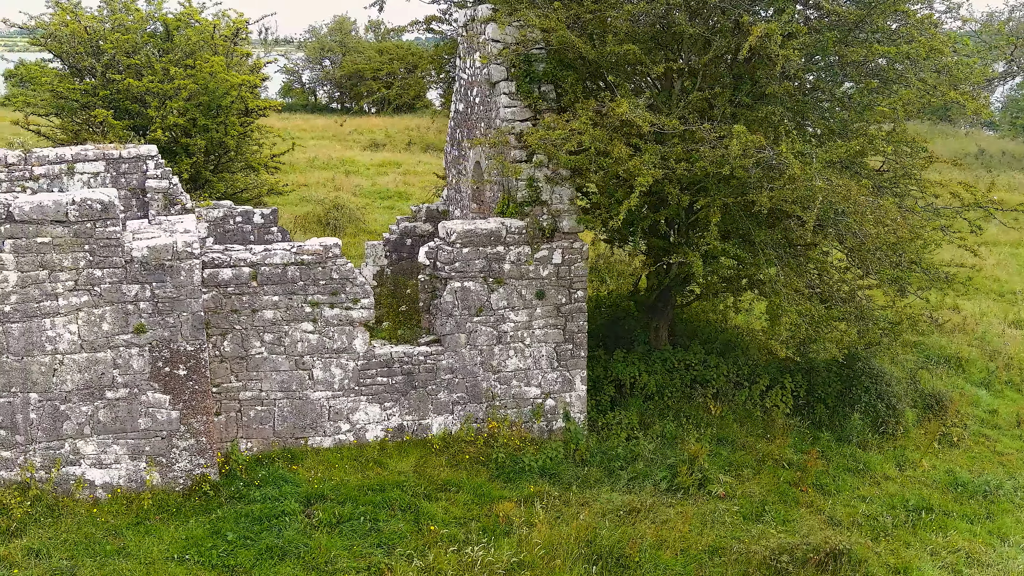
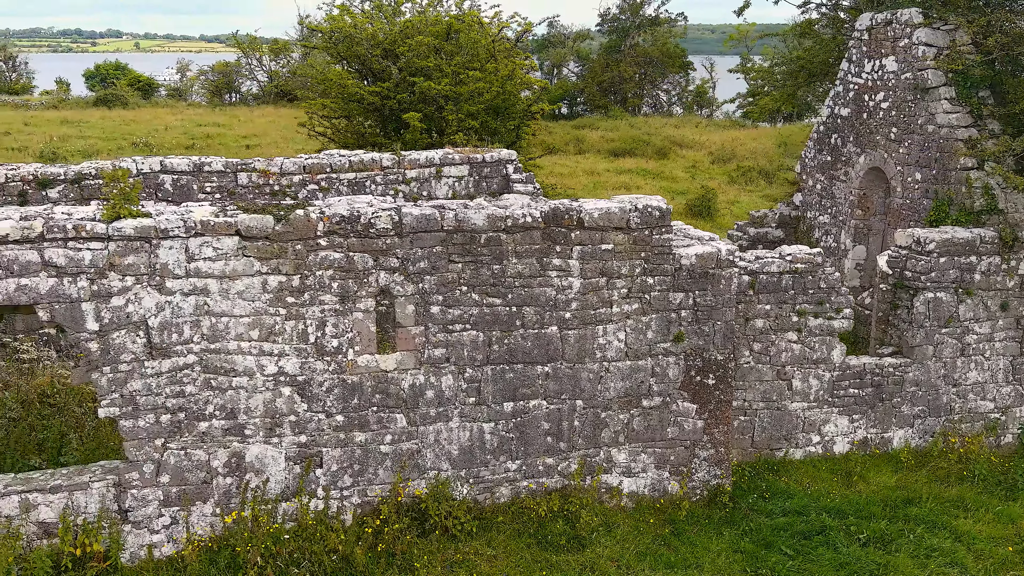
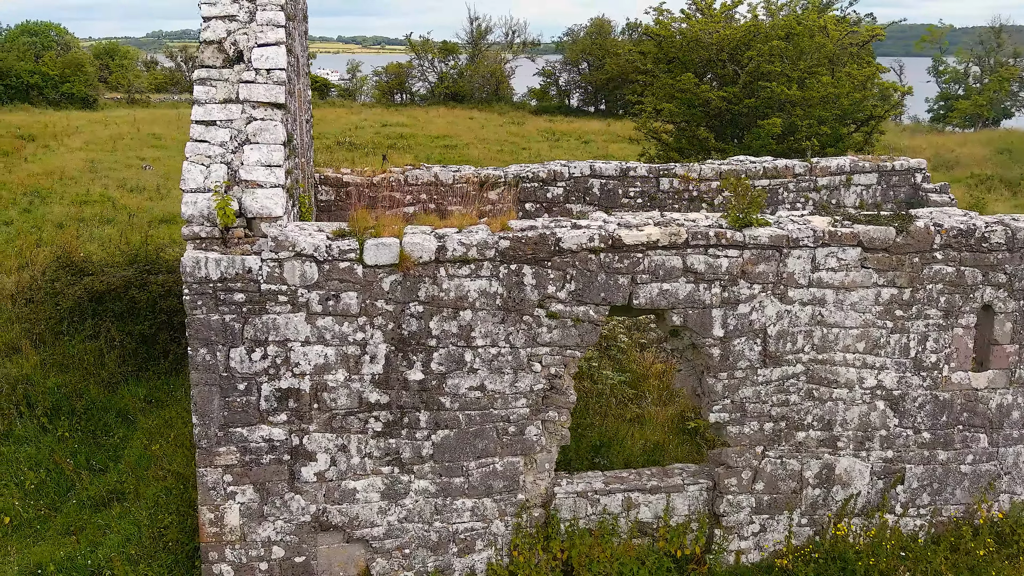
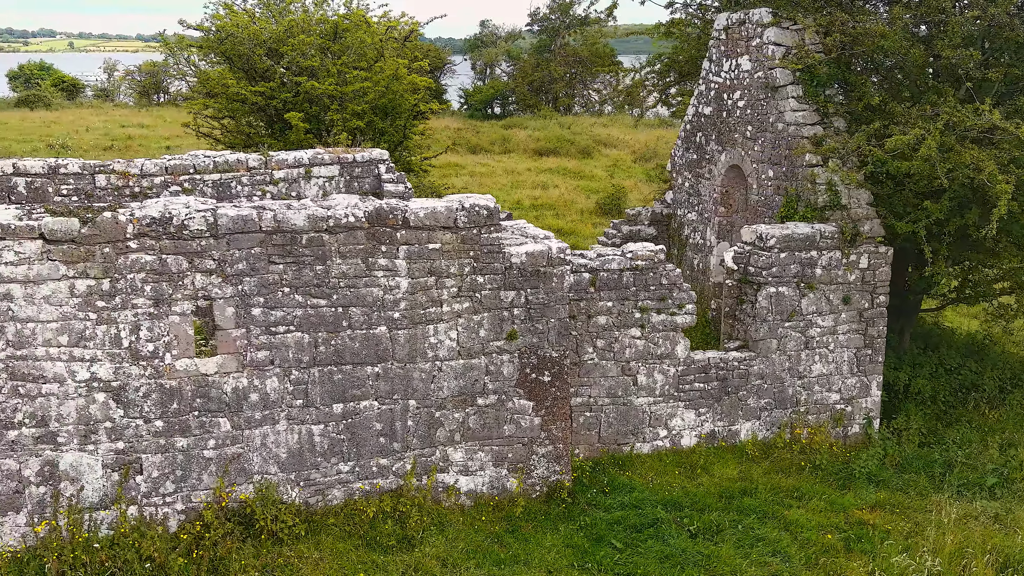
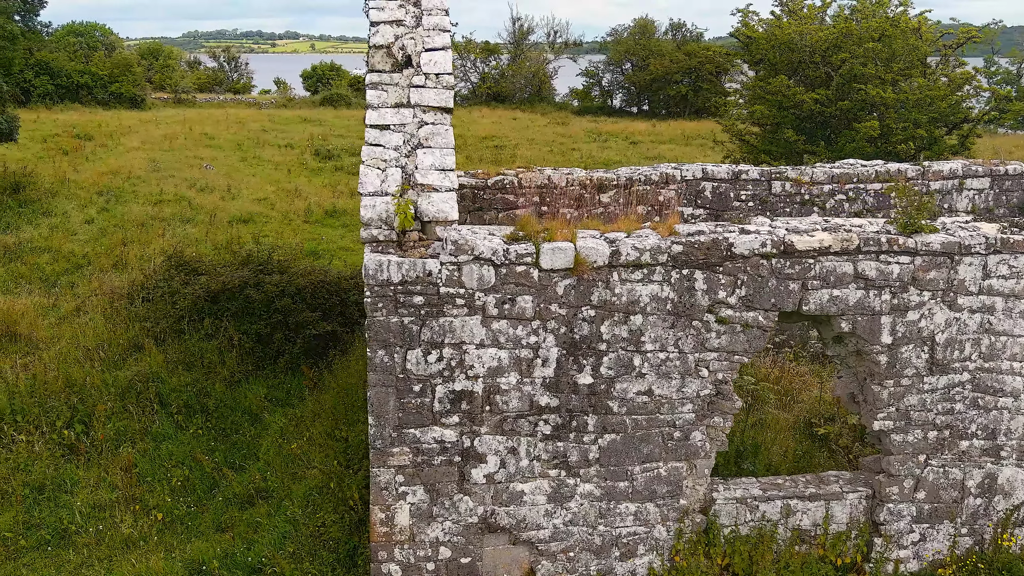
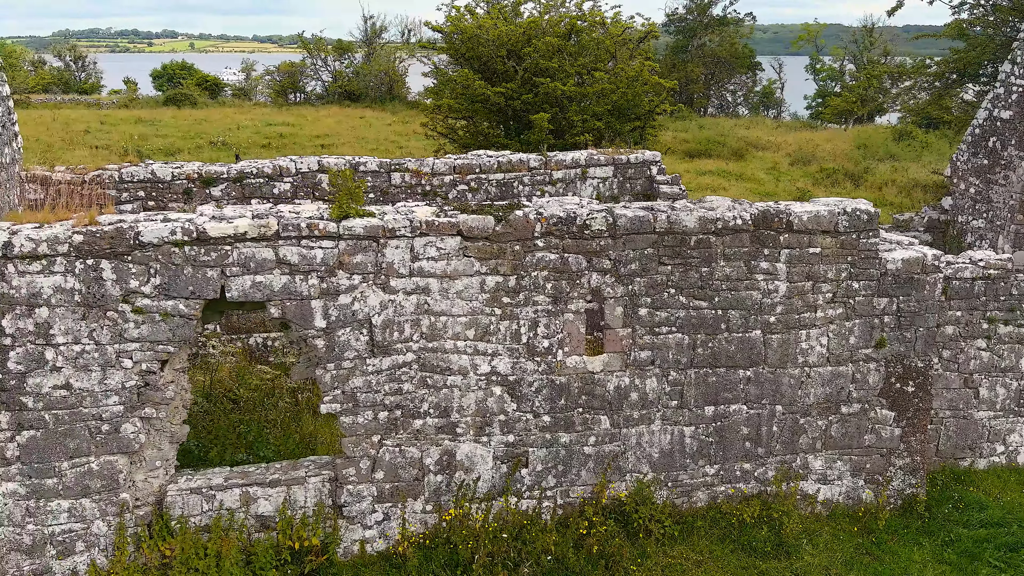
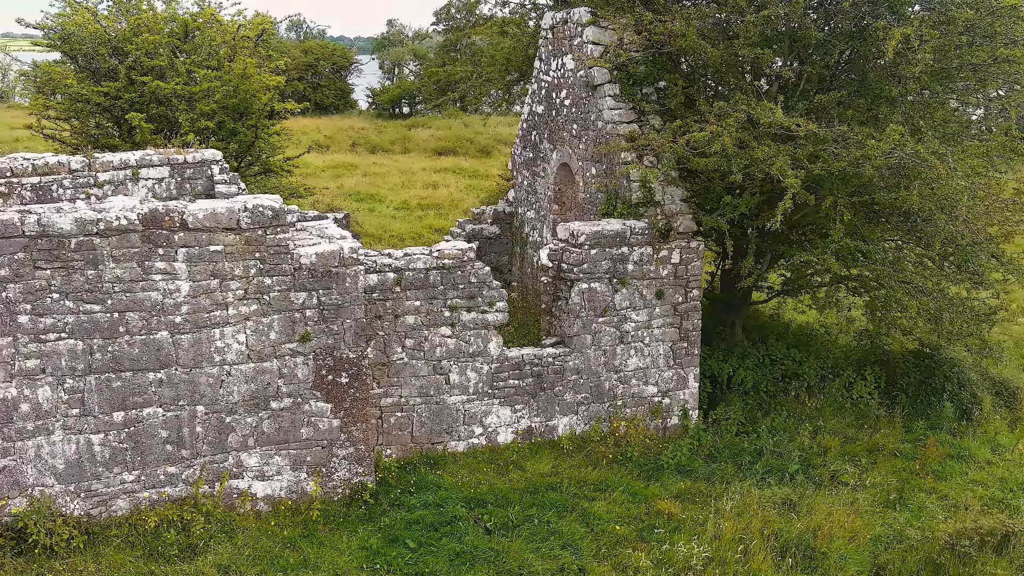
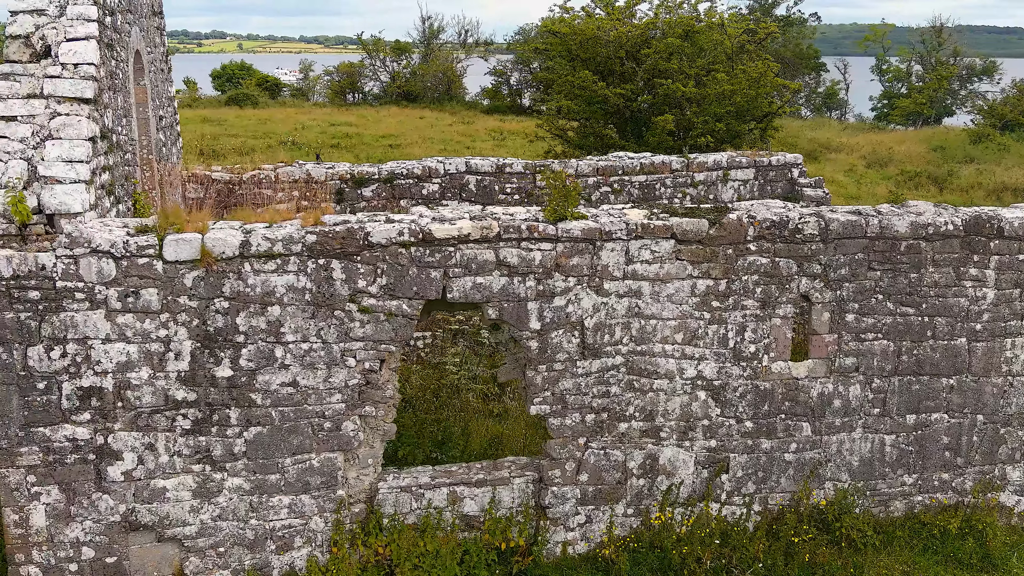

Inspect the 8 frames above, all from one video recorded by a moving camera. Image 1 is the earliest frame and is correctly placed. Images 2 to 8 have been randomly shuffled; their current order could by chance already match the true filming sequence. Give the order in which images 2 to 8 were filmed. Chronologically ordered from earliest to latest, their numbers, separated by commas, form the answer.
7, 4, 2, 6, 8, 3, 5
